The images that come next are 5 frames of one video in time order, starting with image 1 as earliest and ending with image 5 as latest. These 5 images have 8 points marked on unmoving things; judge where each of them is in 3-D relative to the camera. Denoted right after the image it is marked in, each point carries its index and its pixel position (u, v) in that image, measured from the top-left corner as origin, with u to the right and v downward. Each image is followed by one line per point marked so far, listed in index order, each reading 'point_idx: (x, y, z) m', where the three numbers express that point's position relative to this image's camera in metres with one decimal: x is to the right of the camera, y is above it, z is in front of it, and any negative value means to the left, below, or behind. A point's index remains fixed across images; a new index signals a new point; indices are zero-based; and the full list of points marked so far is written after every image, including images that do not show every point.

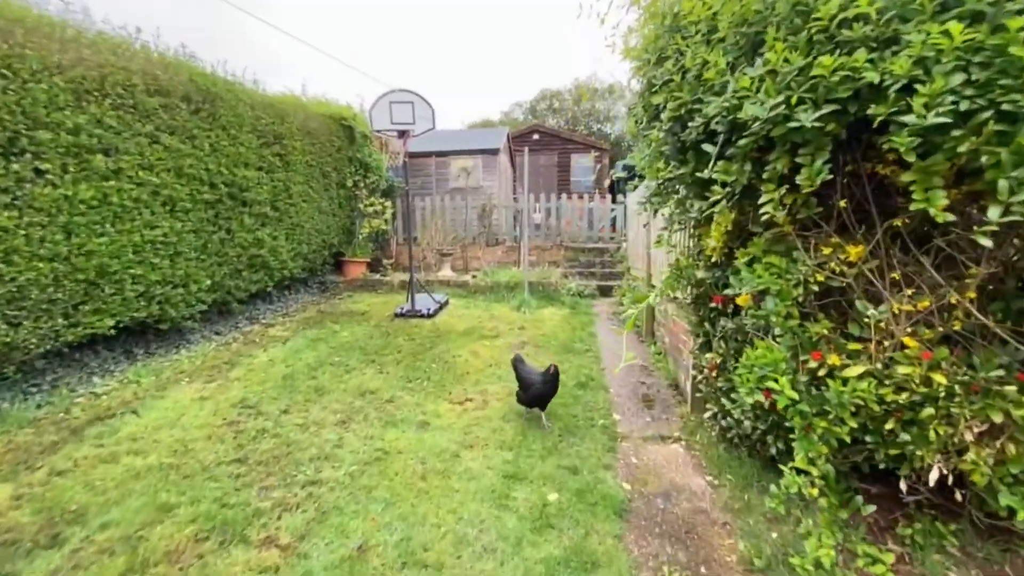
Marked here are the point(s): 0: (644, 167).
0: (+0.8, +0.7, +2.7) m
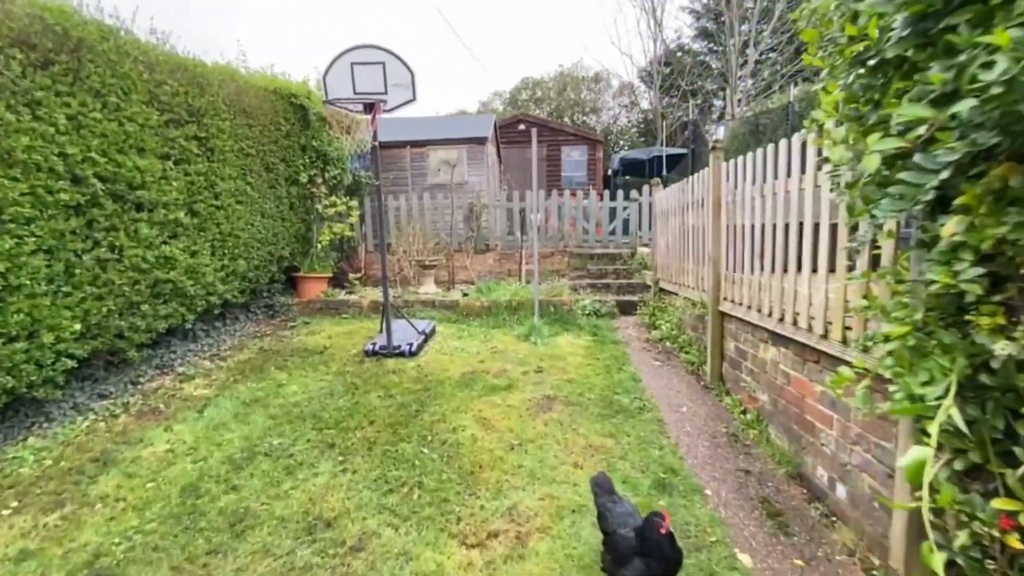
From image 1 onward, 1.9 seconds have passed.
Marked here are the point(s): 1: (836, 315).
0: (+1.0, +0.4, +1.3) m
1: (+1.5, -0.1, +2.3) m
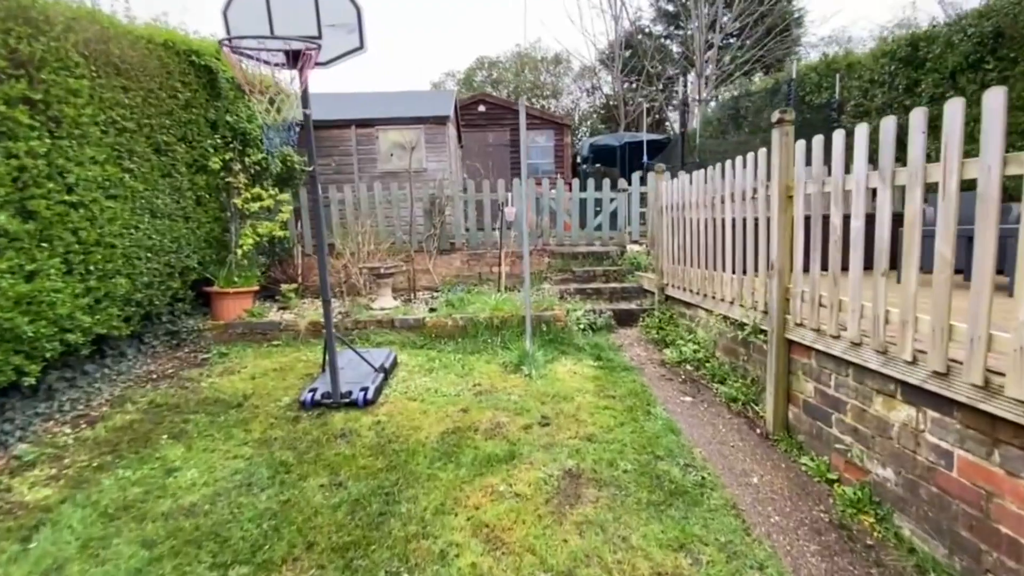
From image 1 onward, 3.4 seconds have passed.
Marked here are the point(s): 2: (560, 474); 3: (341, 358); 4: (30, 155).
0: (+1.2, +0.2, +0.3) m
1: (+1.7, -0.3, +1.3) m
2: (+0.2, -1.0, +2.6) m
3: (-1.4, -0.6, +3.9) m
4: (-2.8, +0.8, +2.8) m
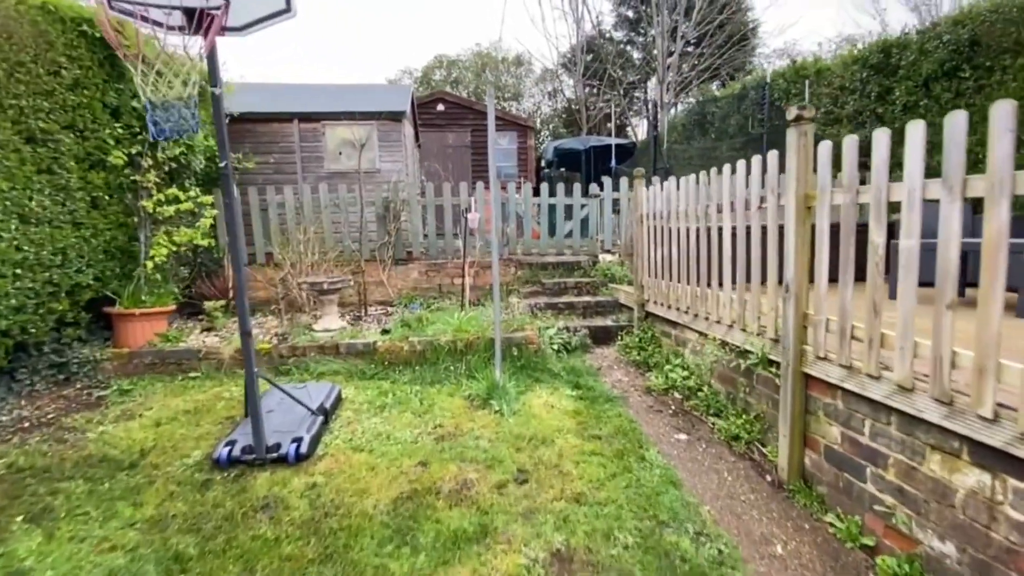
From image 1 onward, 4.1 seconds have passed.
0: (+1.3, +0.1, -0.1) m
1: (+1.7, -0.4, +0.9) m
2: (+0.1, -1.1, +2.0) m
3: (-1.6, -0.7, +3.2) m
4: (-3.0, +0.6, +2.1) m
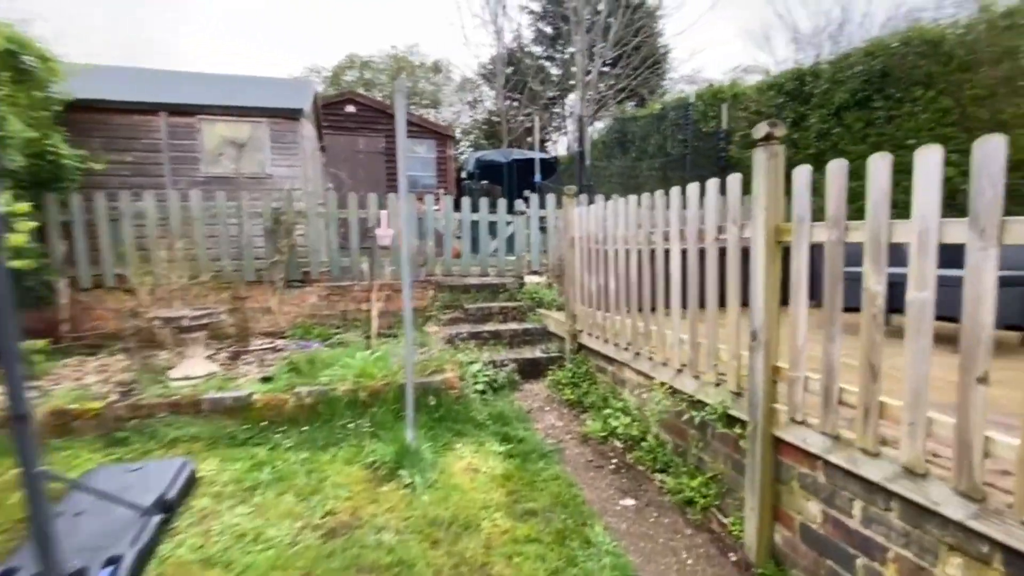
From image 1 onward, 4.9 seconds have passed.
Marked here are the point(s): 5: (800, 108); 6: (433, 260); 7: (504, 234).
0: (+1.4, 0.0, -0.5) m
1: (+1.6, -0.6, +0.6) m
2: (-0.1, -1.3, +1.4) m
3: (-2.0, -0.9, +2.3) m
4: (-3.2, +0.4, +1.0) m
5: (+3.6, +2.2, +6.0) m
6: (-1.0, +0.3, +5.6) m
7: (-0.1, +0.6, +5.8) m
